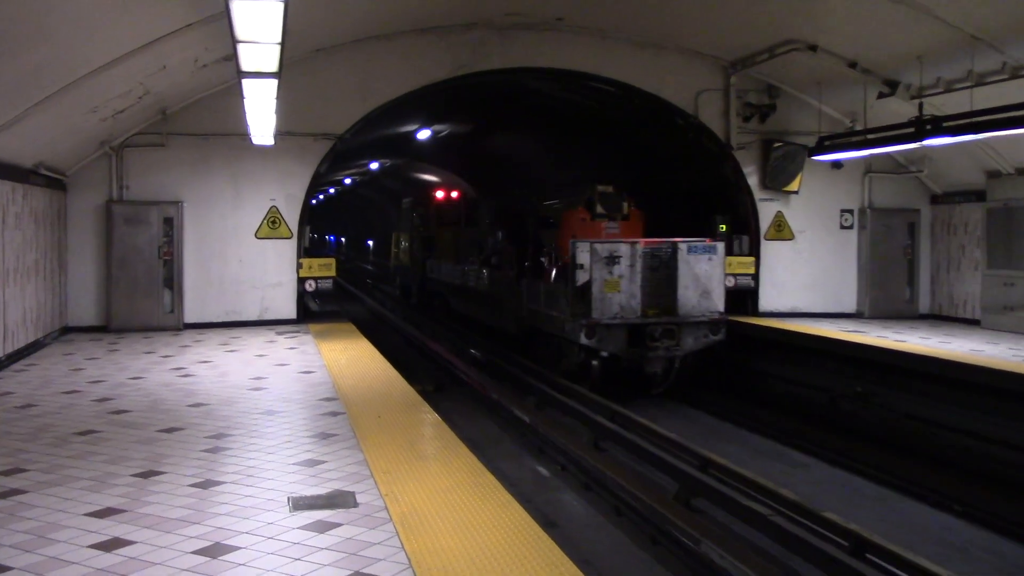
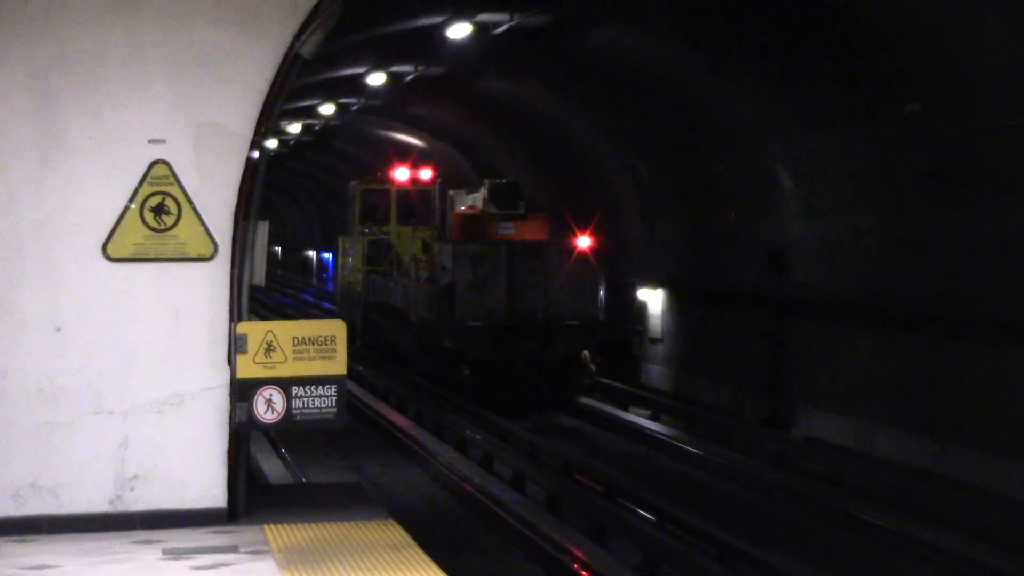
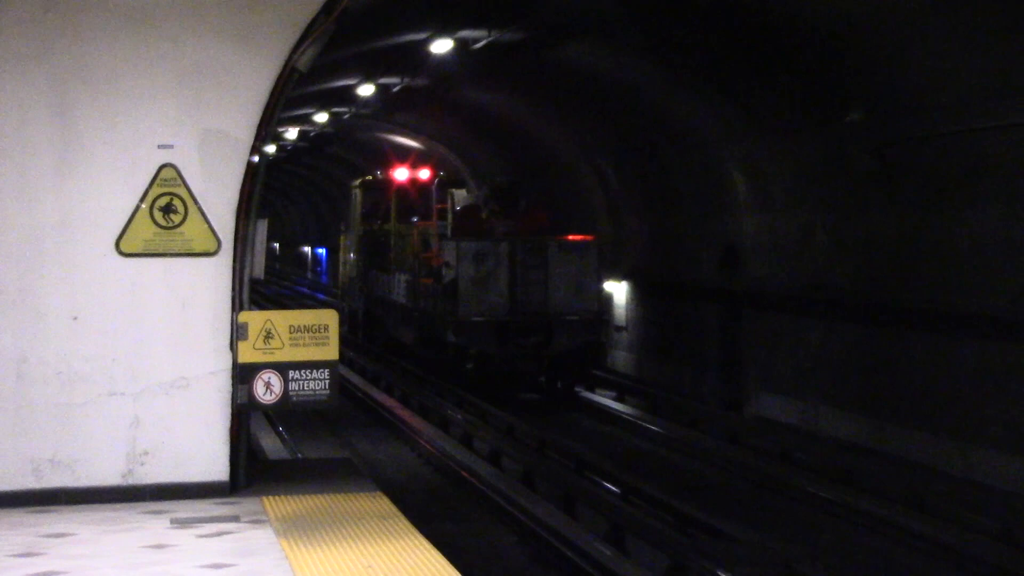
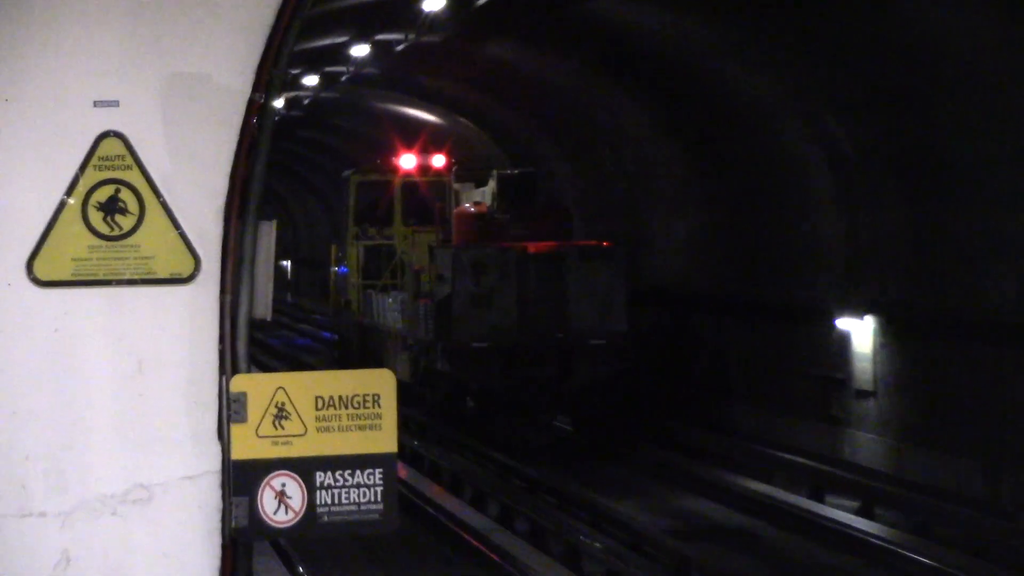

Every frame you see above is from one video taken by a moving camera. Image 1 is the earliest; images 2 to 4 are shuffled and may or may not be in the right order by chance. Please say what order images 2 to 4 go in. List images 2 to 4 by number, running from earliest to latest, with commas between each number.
3, 2, 4
